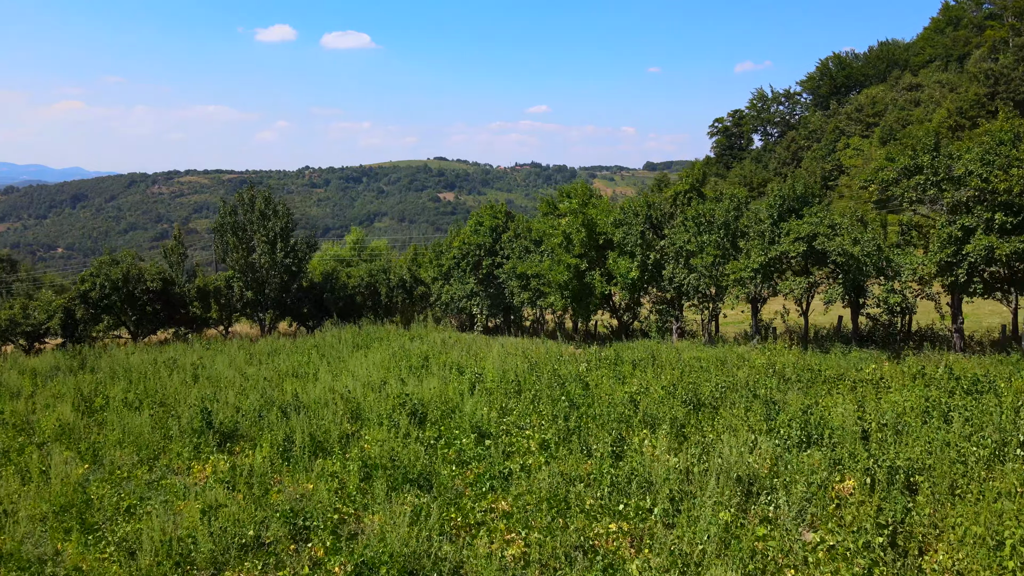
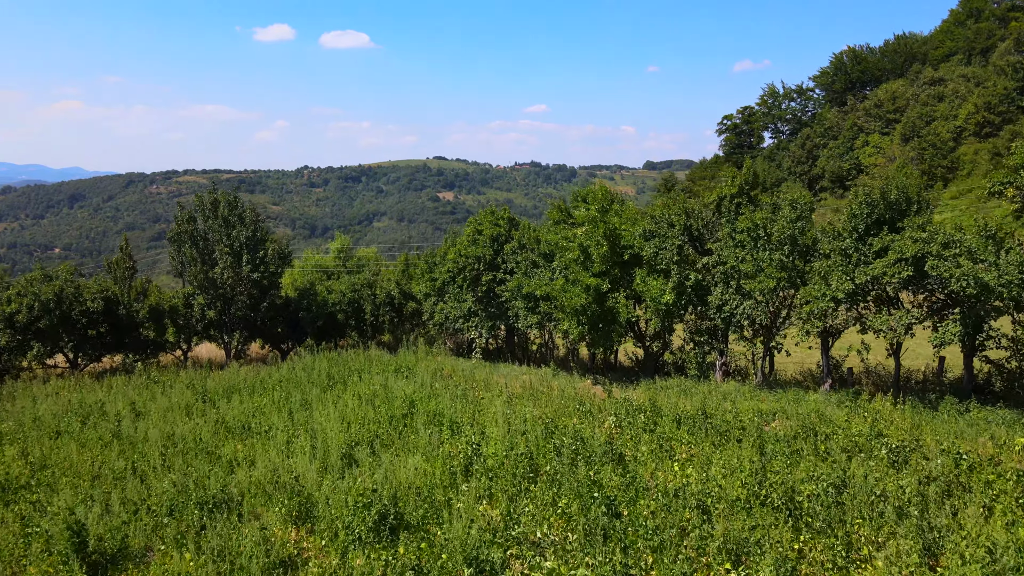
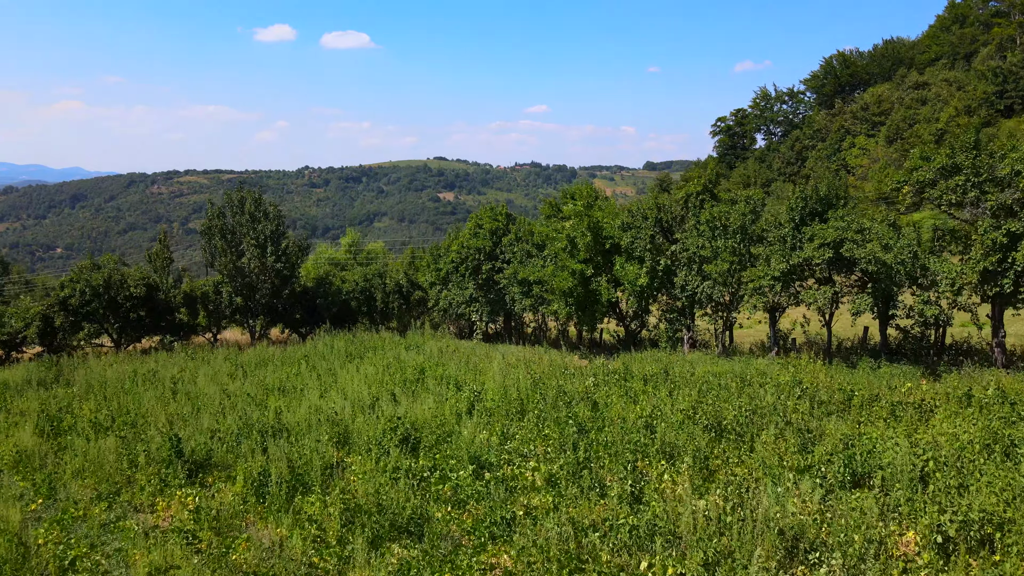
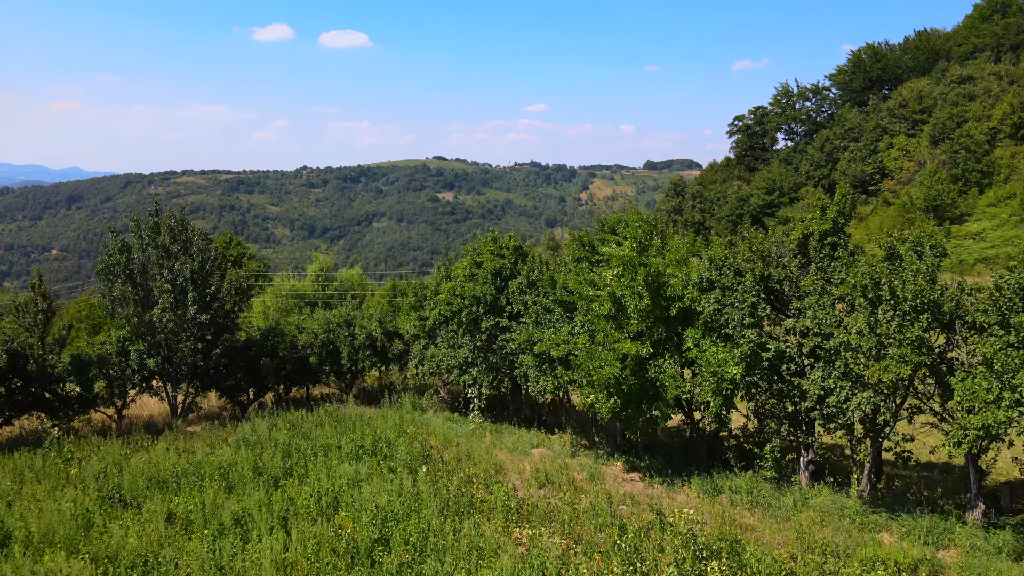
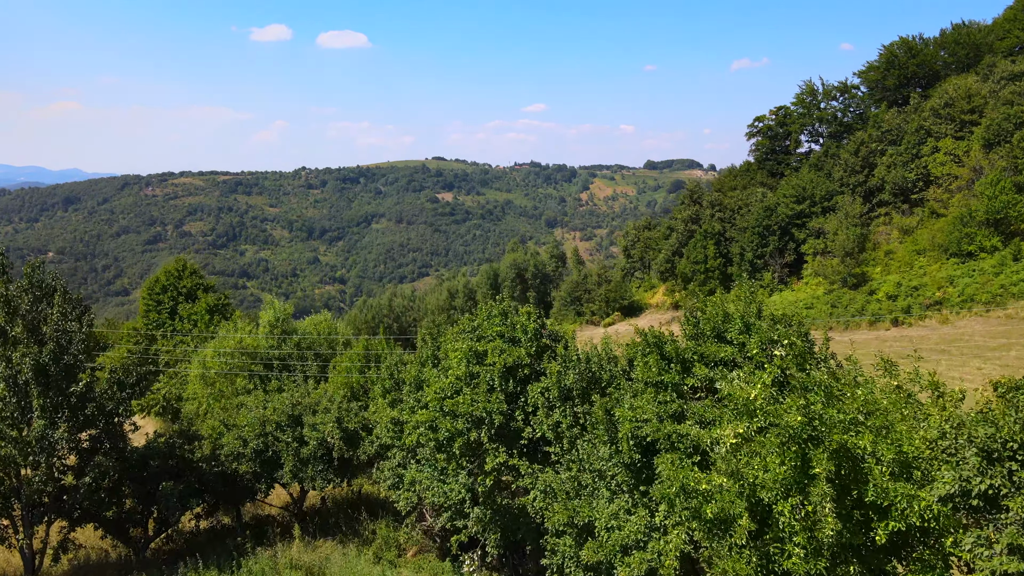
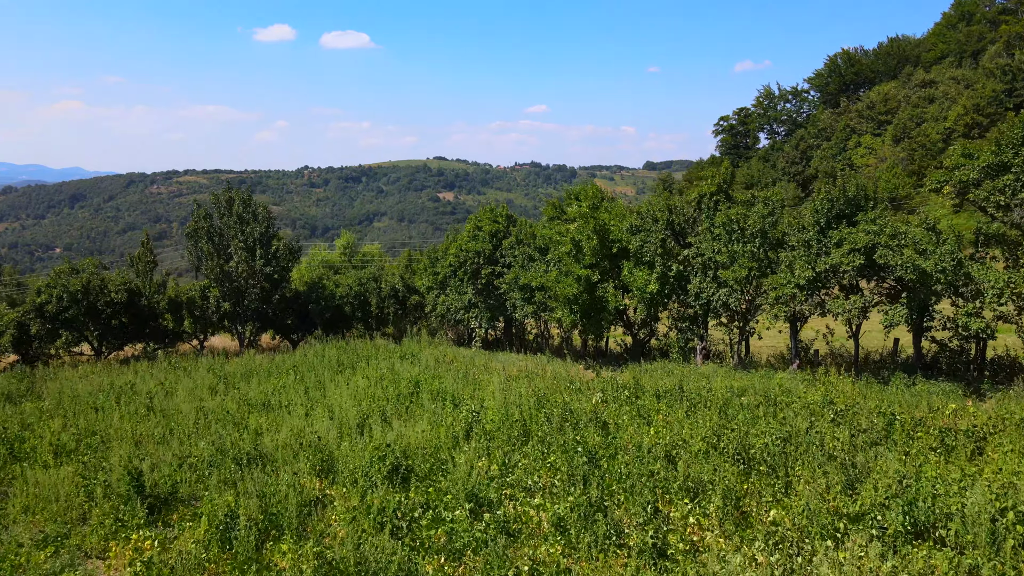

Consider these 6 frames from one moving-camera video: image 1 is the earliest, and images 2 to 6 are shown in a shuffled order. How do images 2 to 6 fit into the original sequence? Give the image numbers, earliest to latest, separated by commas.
3, 6, 2, 4, 5
